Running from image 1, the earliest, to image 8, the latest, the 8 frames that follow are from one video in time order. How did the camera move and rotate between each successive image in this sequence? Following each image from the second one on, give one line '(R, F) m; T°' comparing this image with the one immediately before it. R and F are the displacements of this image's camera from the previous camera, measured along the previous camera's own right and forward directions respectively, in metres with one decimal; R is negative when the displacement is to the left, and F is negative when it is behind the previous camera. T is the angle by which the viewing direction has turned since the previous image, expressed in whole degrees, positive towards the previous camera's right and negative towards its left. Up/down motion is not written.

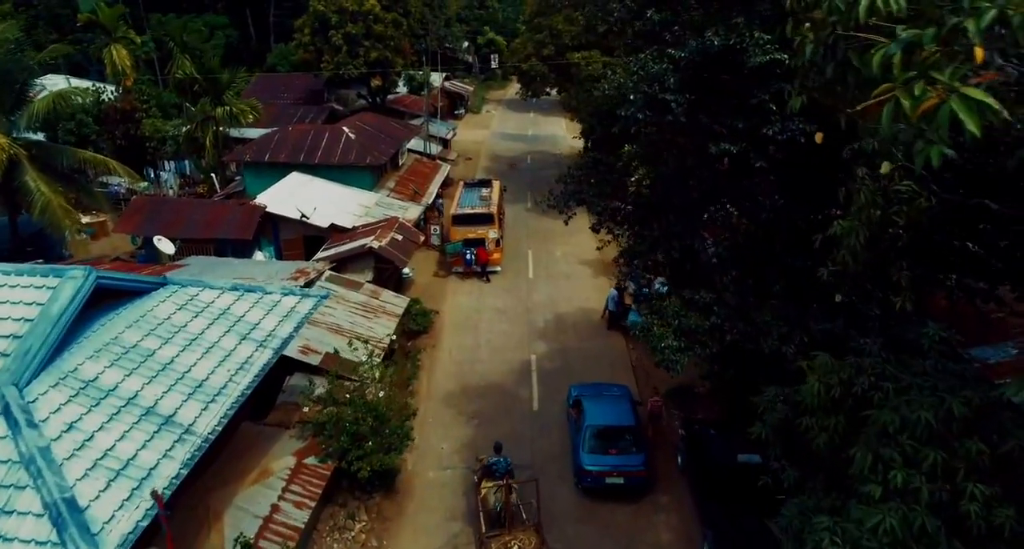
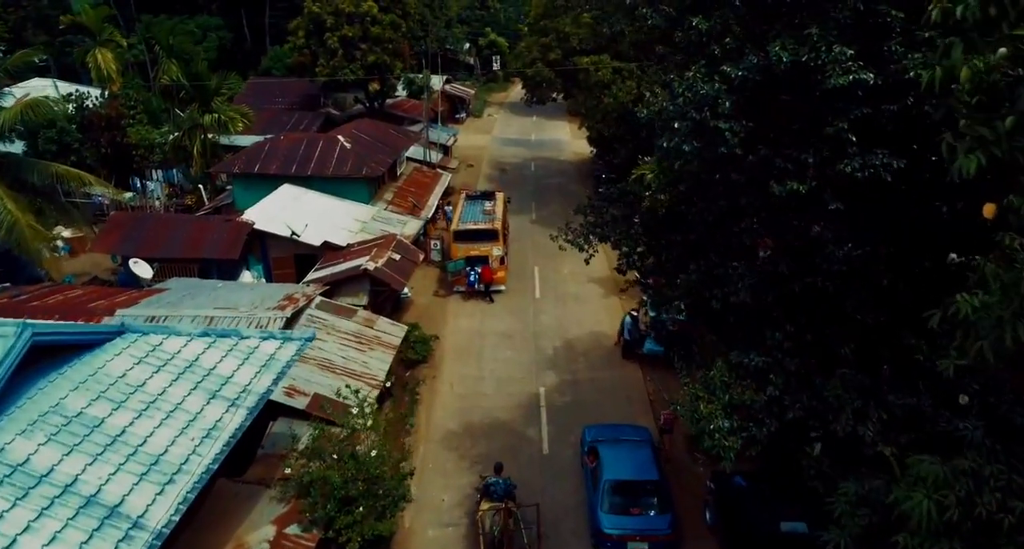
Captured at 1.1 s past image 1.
(-0.1, +1.4) m; 0°
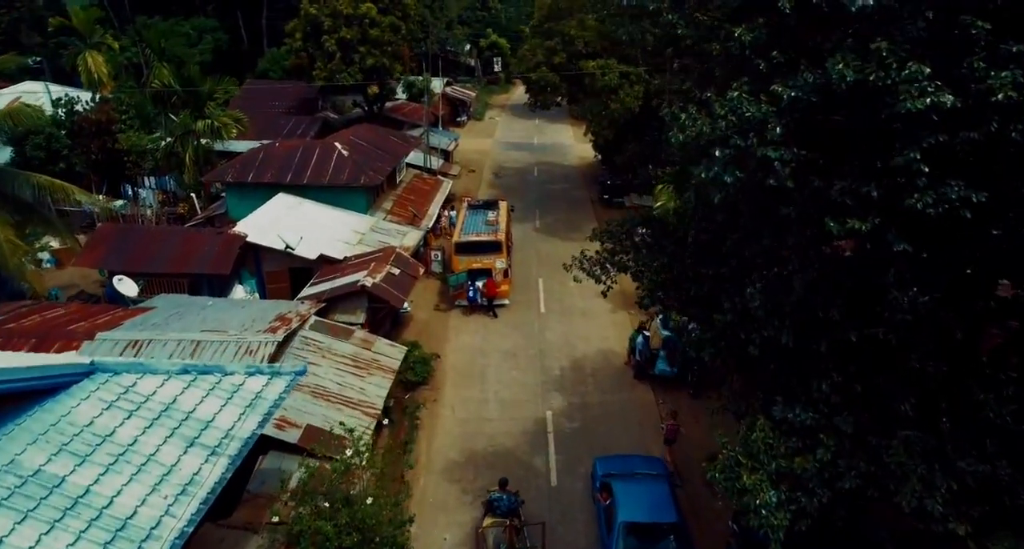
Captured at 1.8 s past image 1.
(-0.1, +0.8) m; 0°
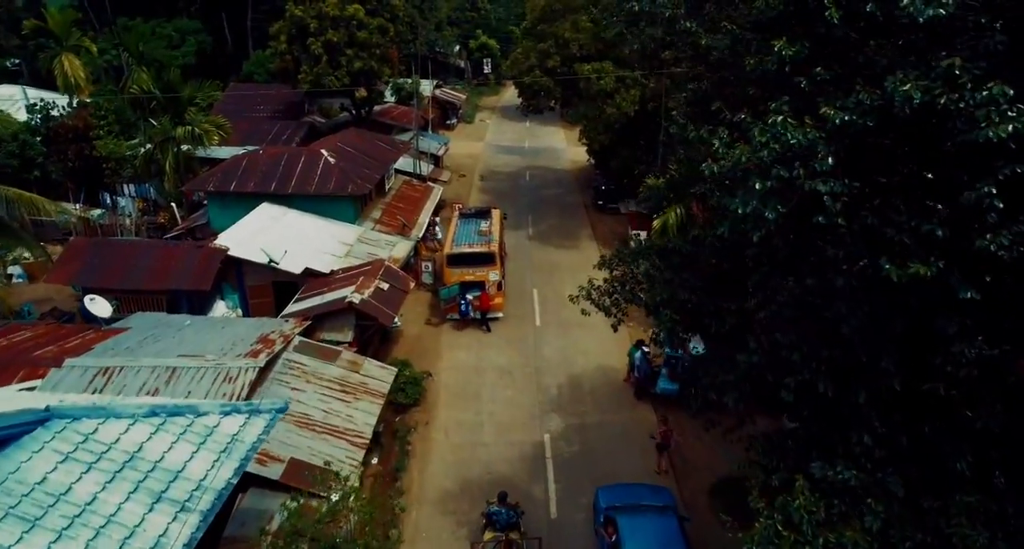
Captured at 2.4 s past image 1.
(-0.1, +0.7) m; +1°
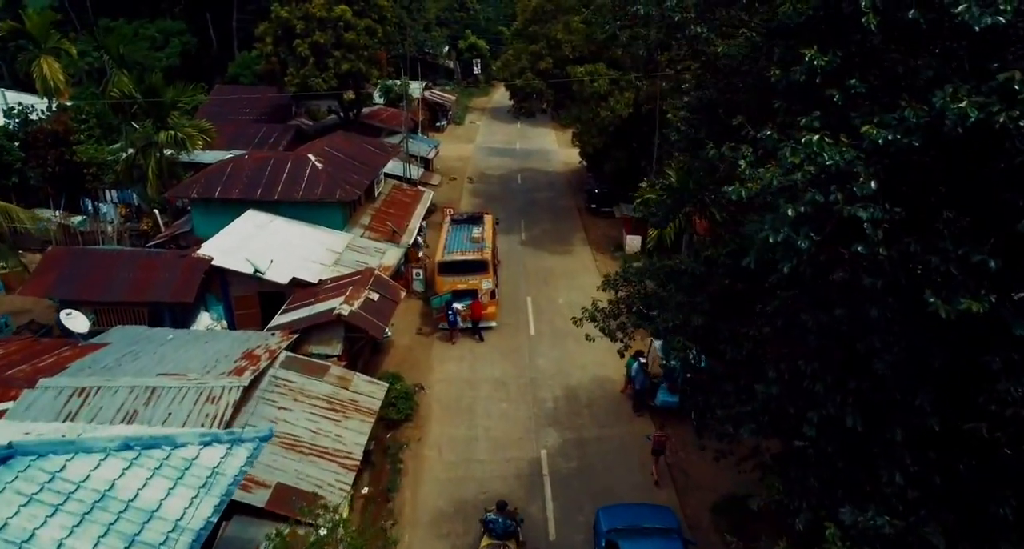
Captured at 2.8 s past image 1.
(-0.1, +0.5) m; +1°
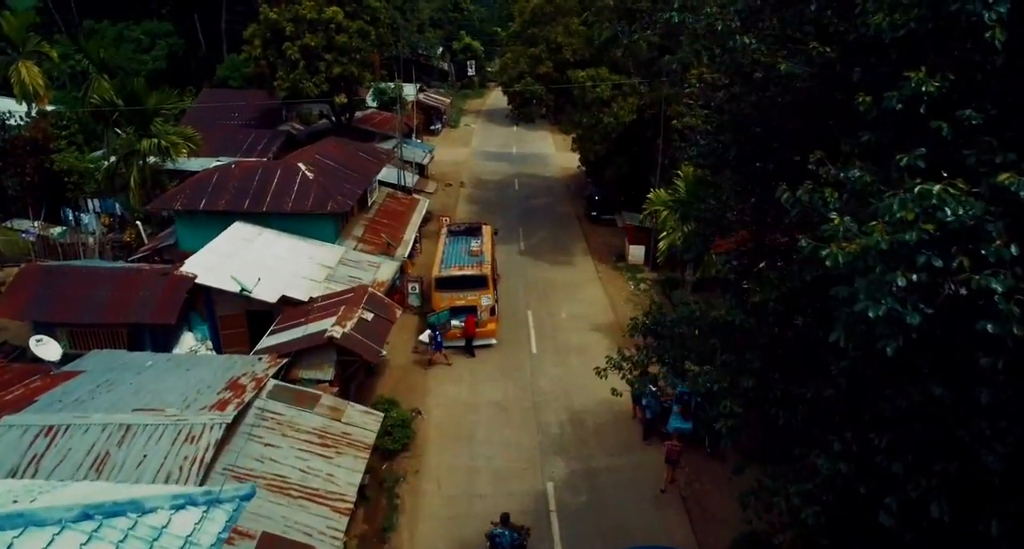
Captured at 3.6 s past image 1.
(-0.2, +0.9) m; +1°
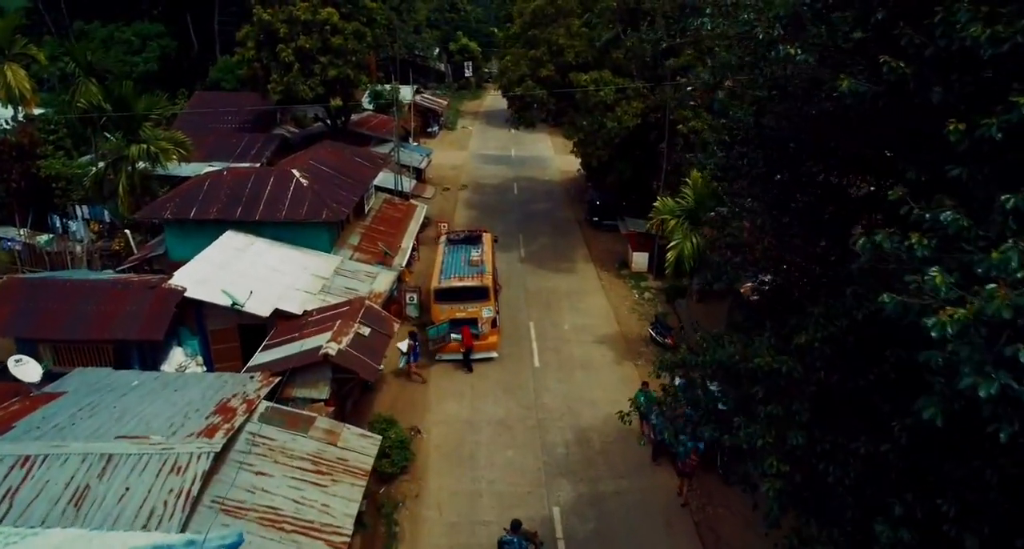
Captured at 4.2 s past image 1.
(-0.1, +0.6) m; 0°
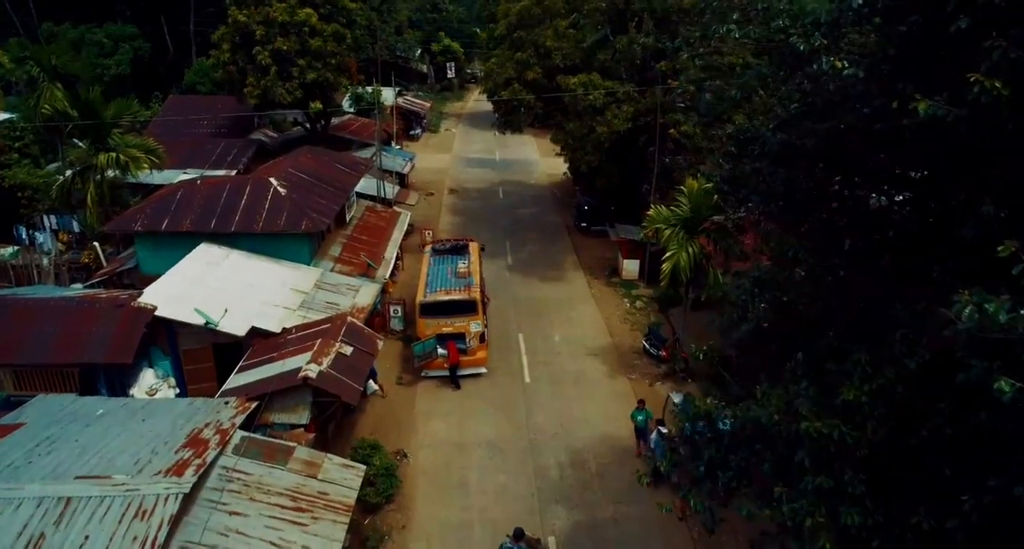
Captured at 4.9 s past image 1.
(-0.1, +0.7) m; +1°
